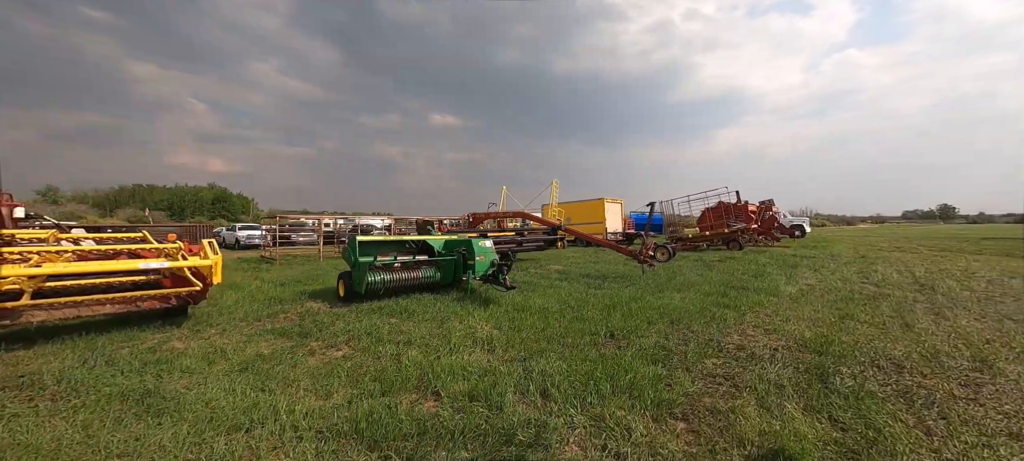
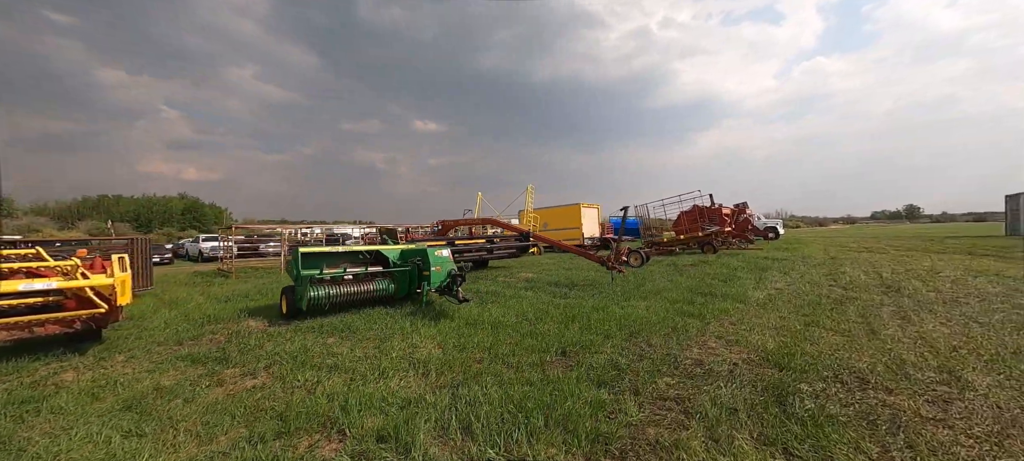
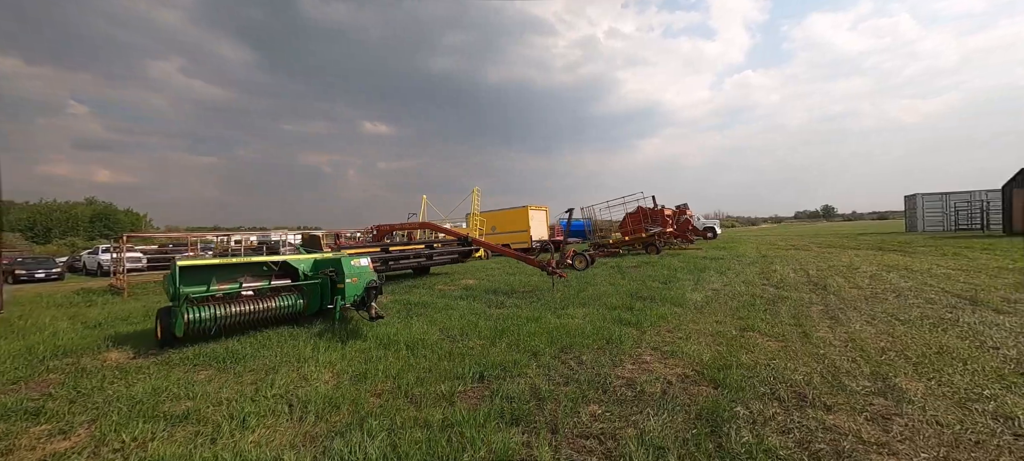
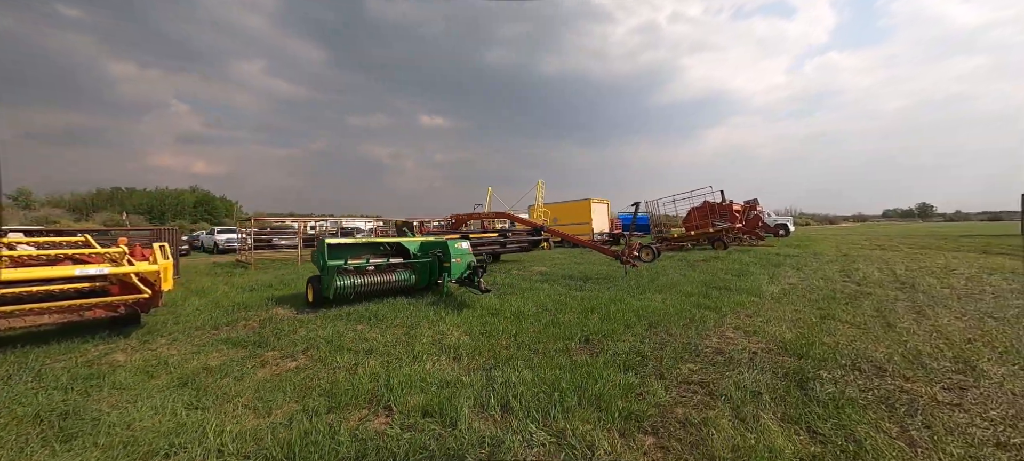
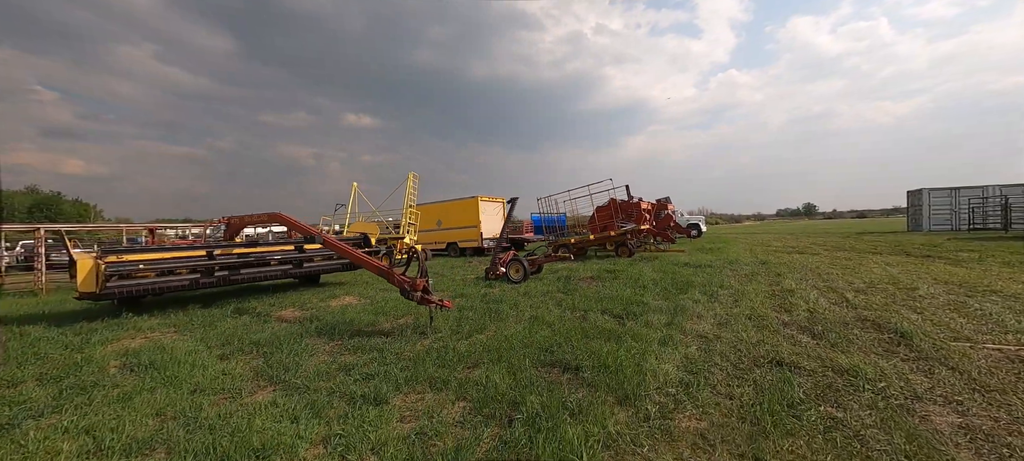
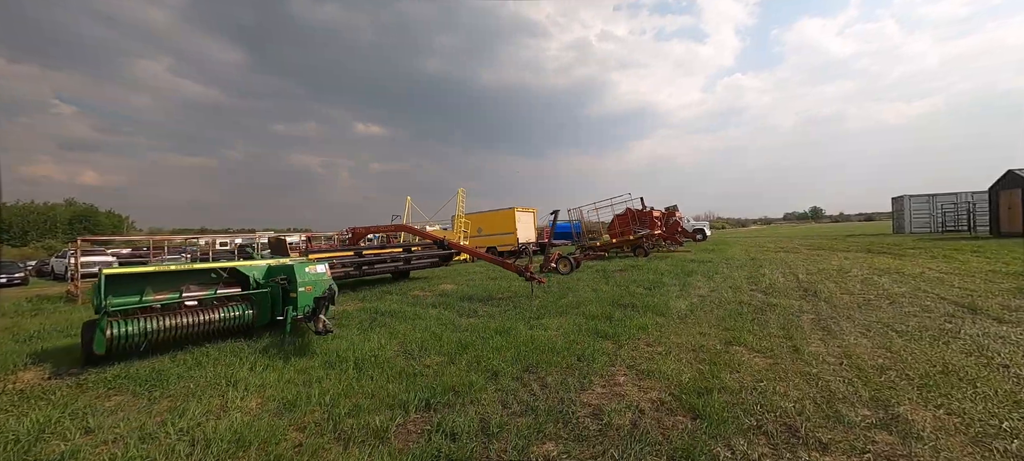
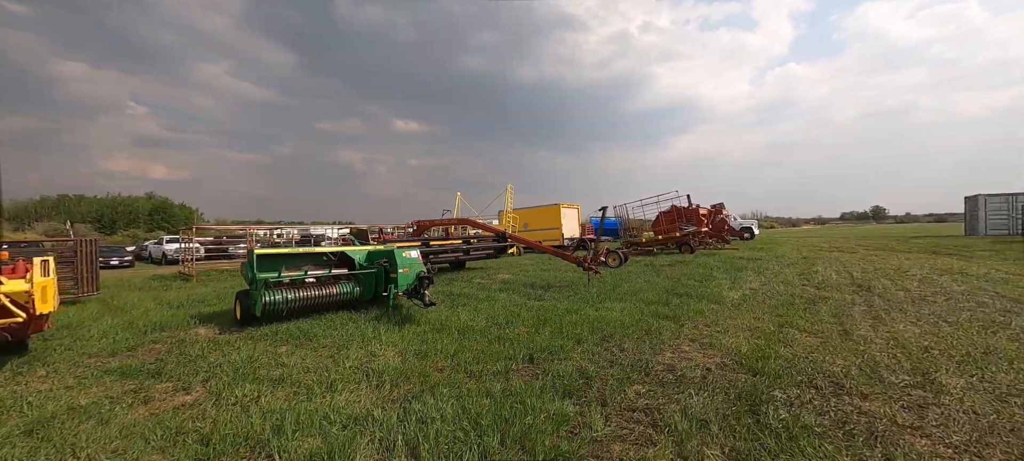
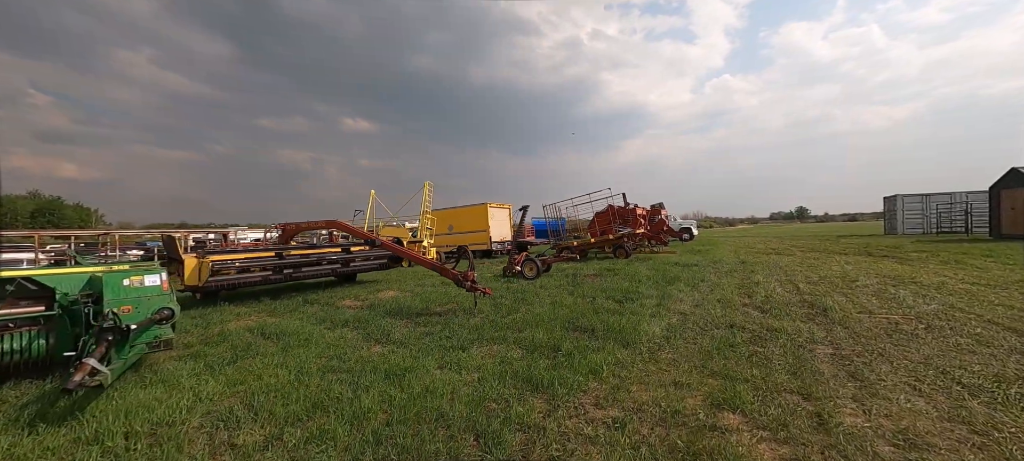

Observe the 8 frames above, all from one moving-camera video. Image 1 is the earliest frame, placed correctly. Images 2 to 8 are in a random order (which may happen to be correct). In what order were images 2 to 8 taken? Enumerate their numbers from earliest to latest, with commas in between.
4, 2, 7, 3, 6, 8, 5
